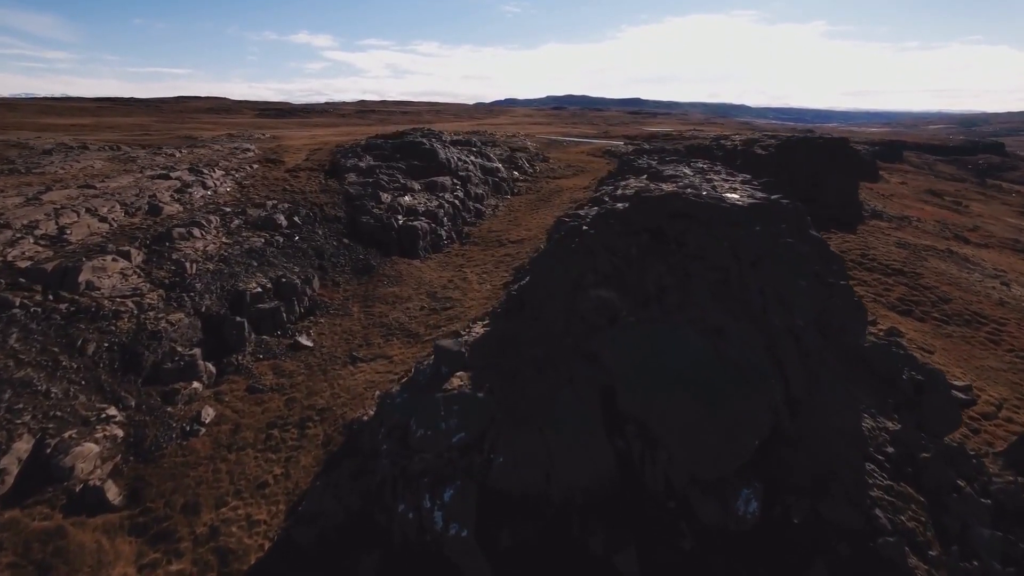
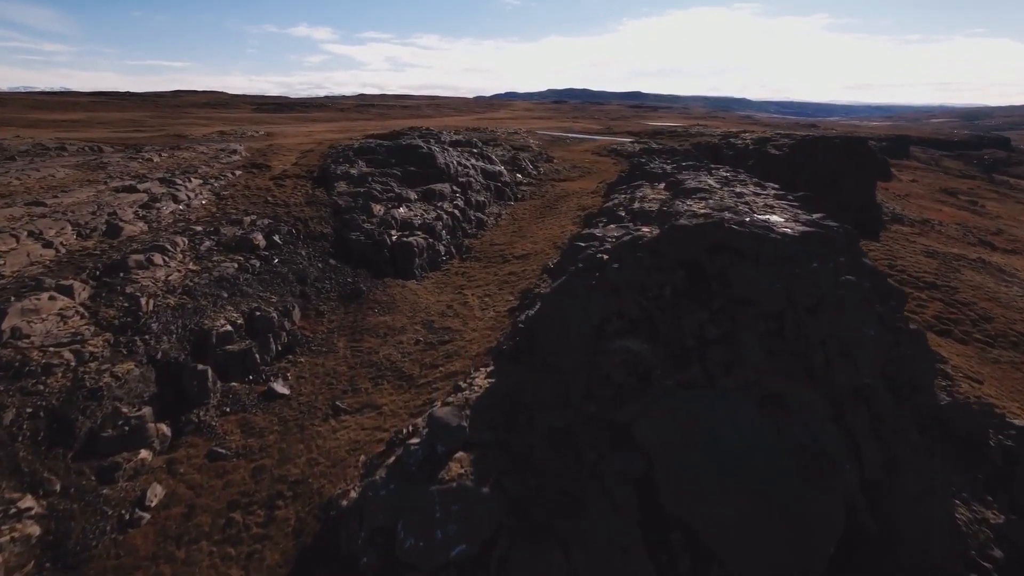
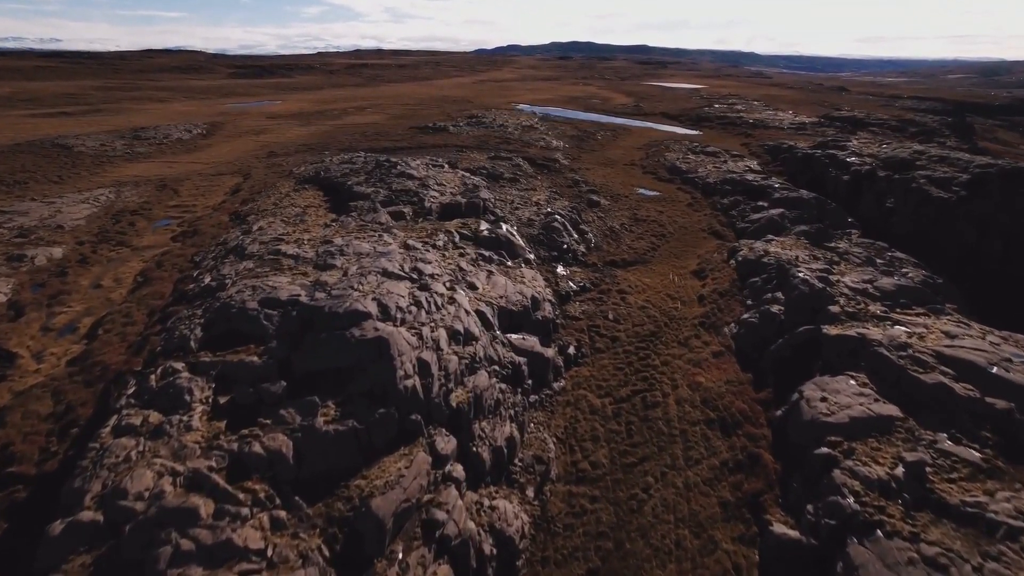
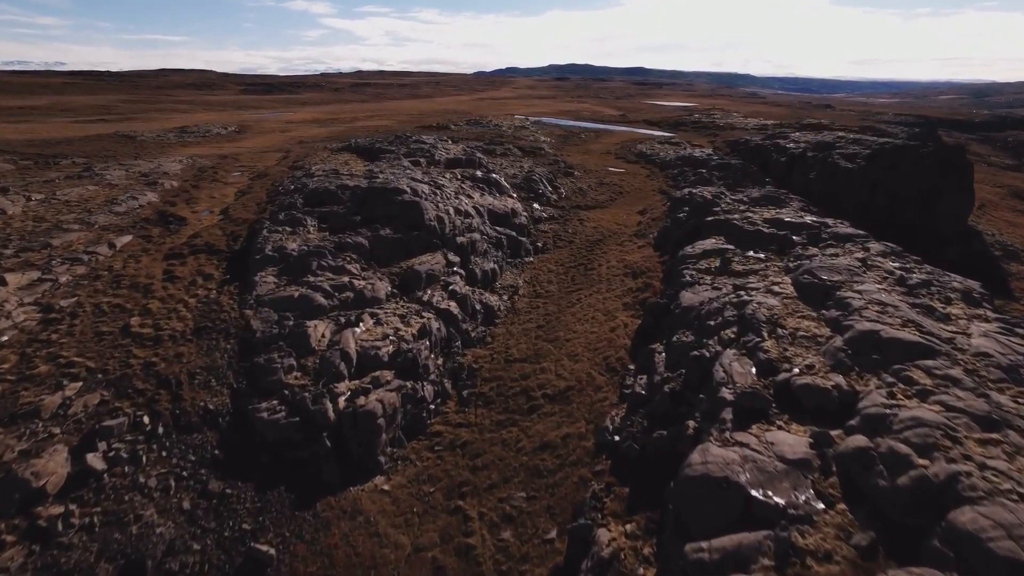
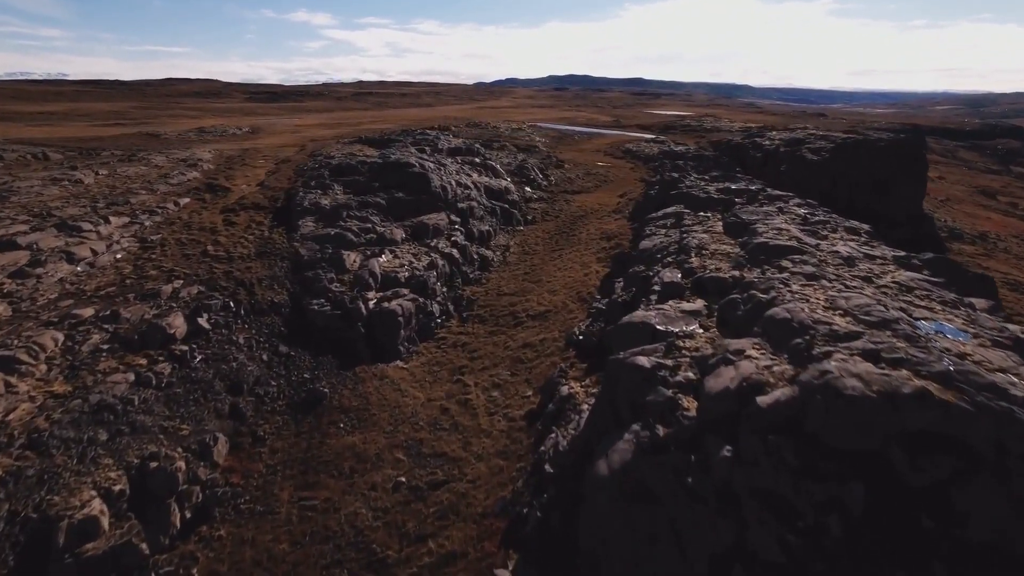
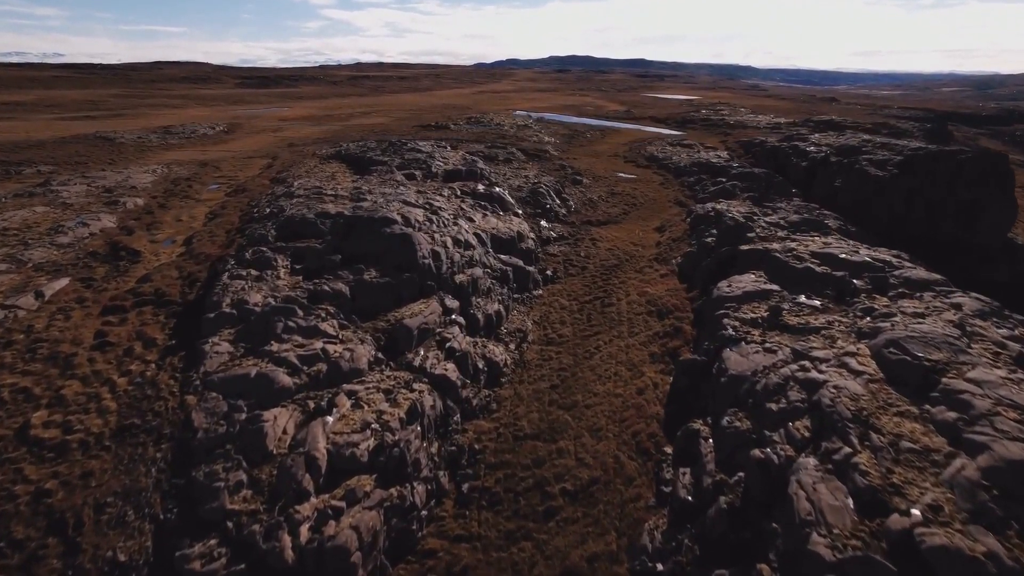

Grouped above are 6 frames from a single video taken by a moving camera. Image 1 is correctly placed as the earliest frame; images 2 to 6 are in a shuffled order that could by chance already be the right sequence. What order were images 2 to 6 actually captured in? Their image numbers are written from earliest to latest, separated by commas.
2, 5, 4, 6, 3
